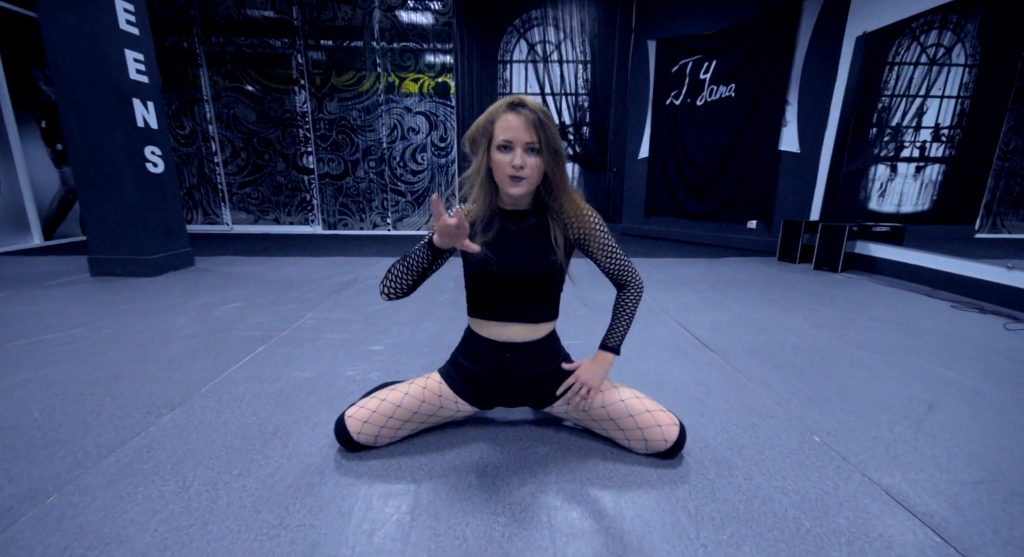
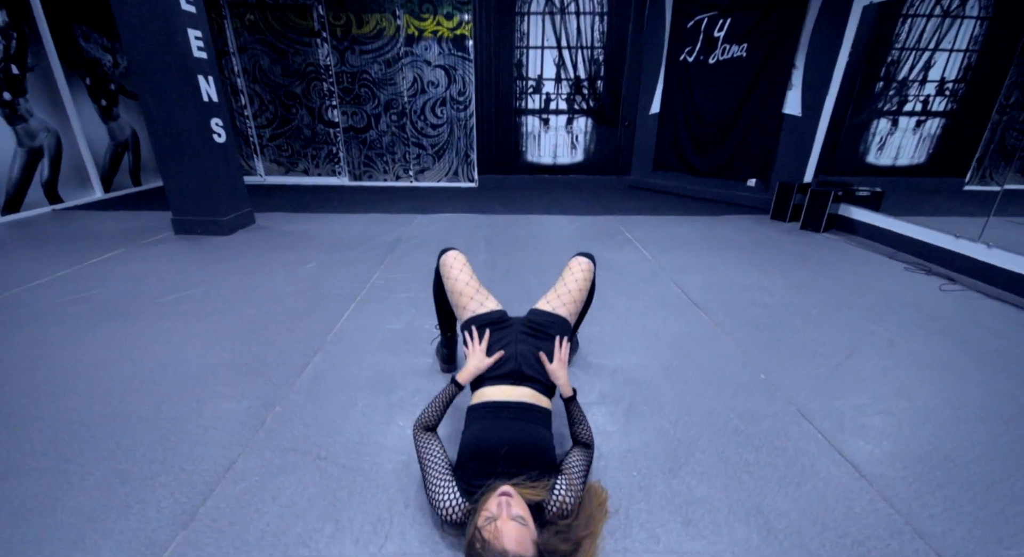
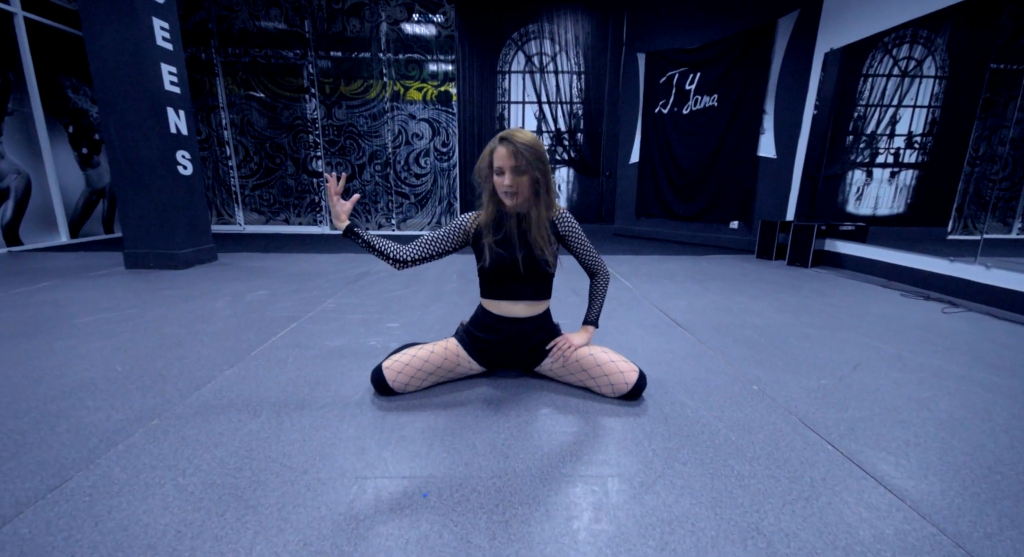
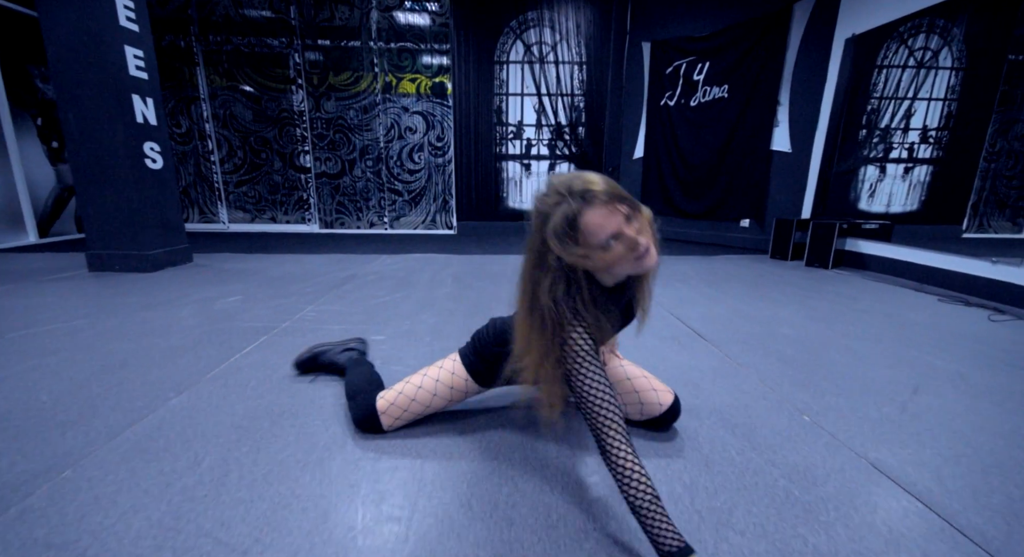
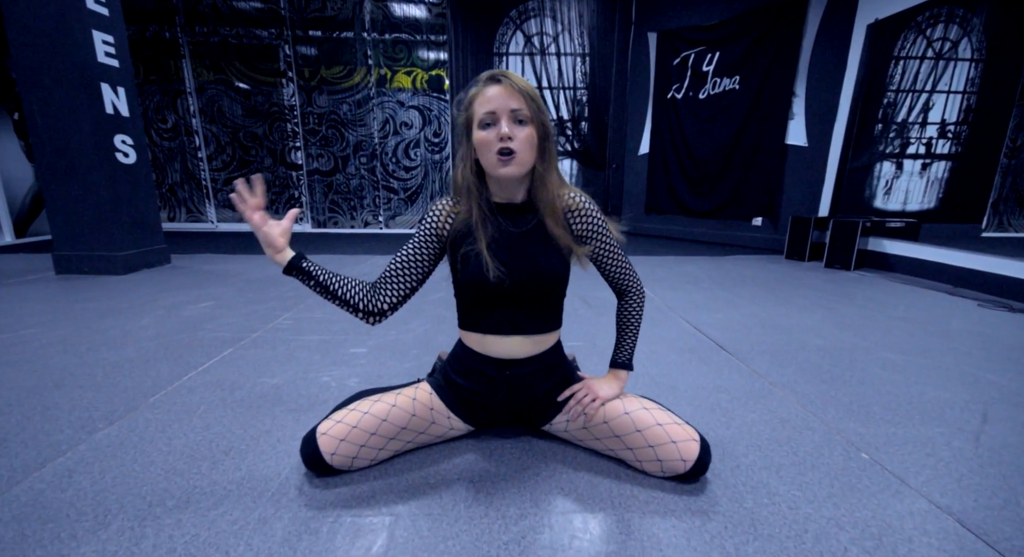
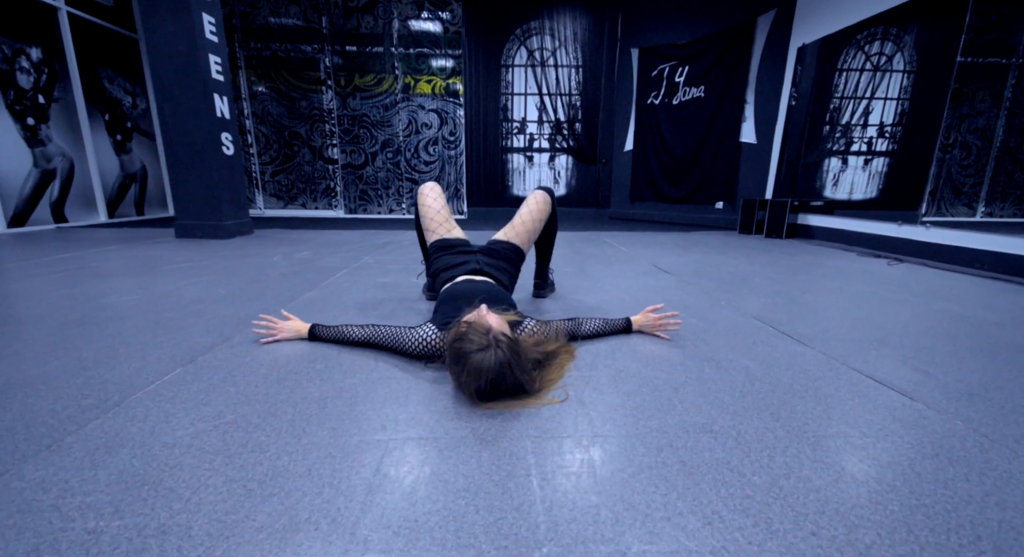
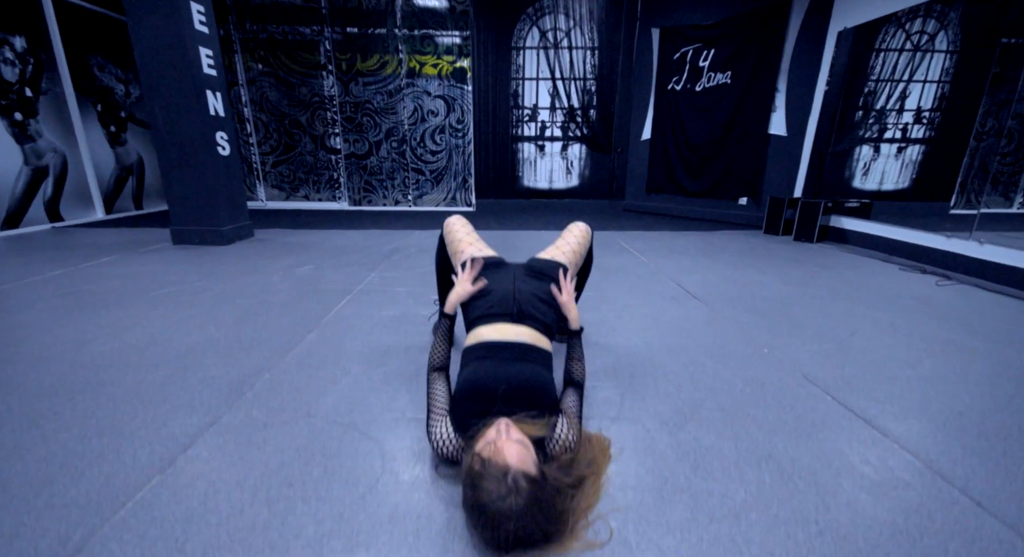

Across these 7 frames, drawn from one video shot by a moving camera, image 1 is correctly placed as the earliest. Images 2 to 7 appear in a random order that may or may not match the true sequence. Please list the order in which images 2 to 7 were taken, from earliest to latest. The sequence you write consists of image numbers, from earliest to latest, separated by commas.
3, 5, 4, 6, 7, 2
